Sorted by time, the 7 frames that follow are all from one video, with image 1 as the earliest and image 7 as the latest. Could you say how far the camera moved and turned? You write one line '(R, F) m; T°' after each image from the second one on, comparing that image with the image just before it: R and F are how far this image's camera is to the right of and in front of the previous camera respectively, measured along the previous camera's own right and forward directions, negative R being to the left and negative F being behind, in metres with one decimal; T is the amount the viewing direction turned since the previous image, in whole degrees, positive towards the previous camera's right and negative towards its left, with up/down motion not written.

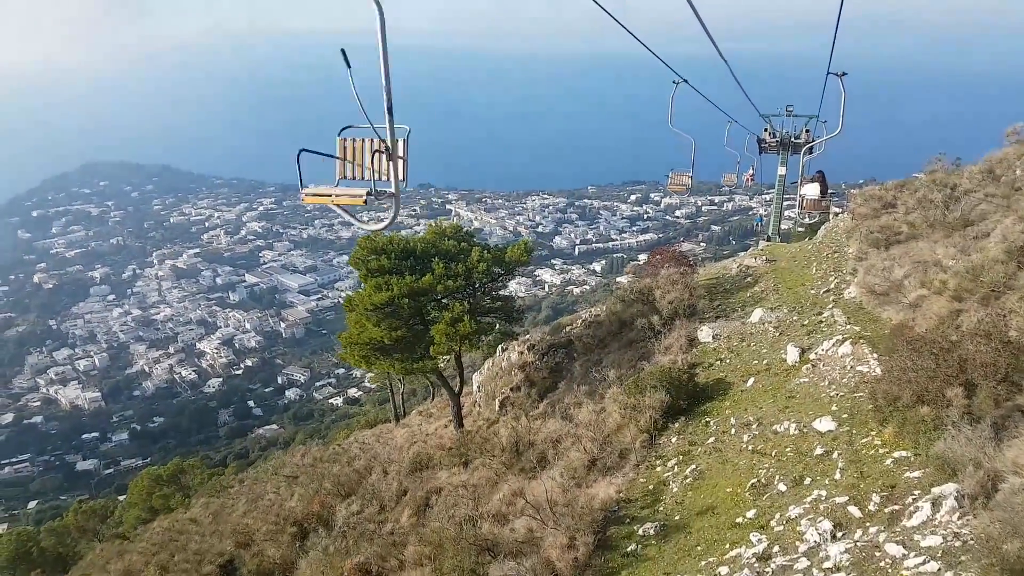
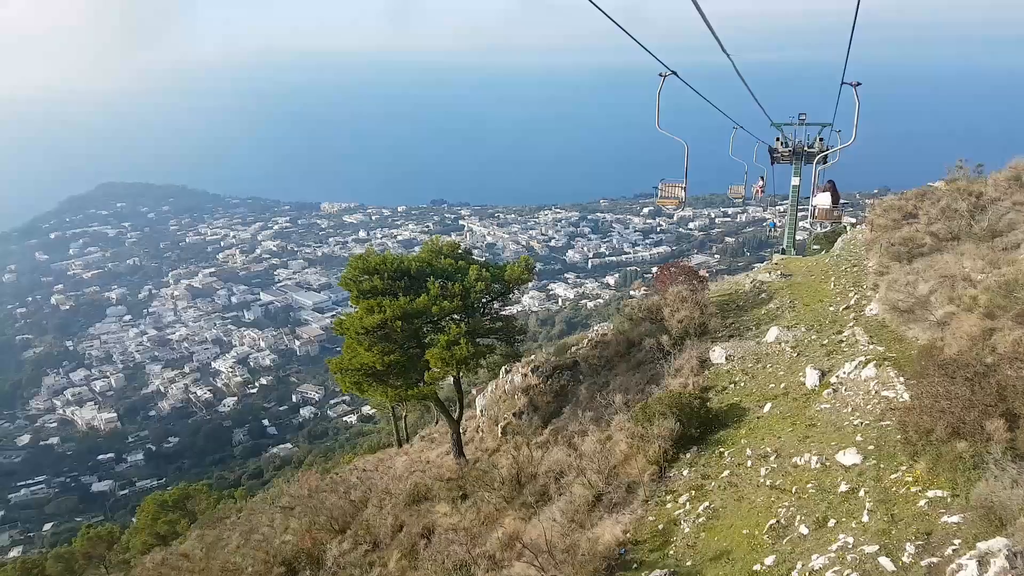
(+0.2, +0.4) m; -1°
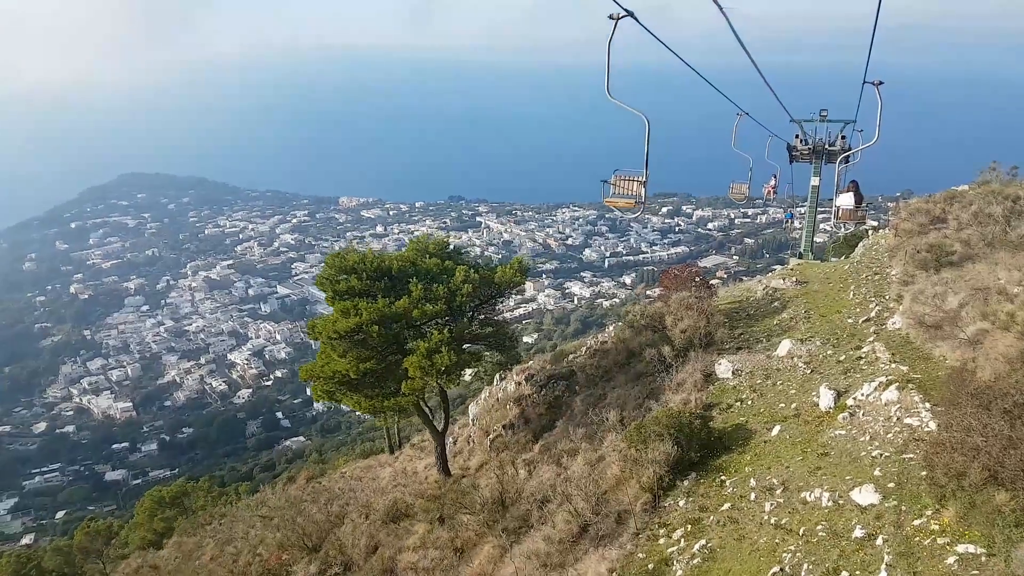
(+0.3, +0.5) m; -2°
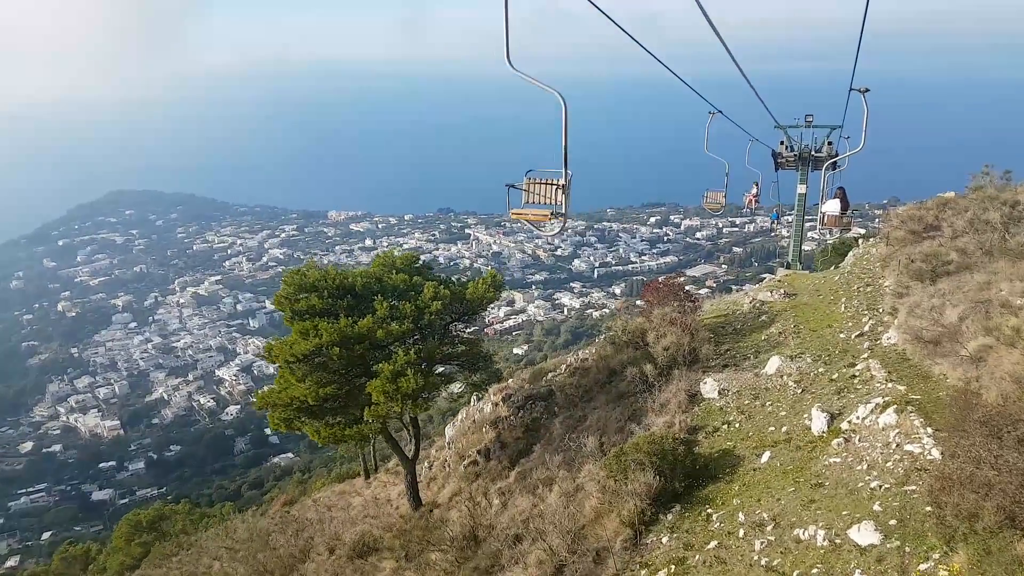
(+0.3, +0.4) m; +1°
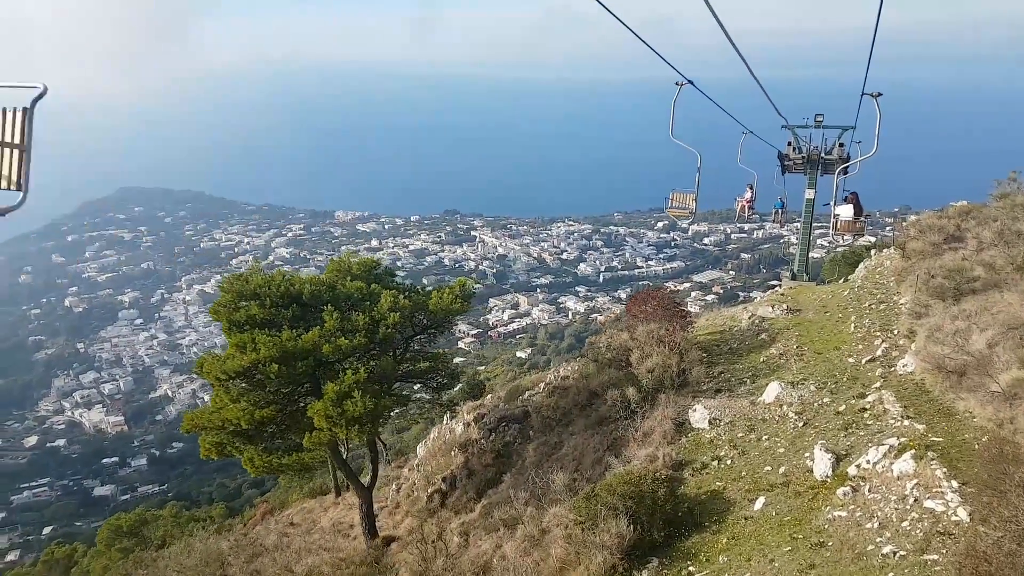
(+0.4, +0.7) m; -1°
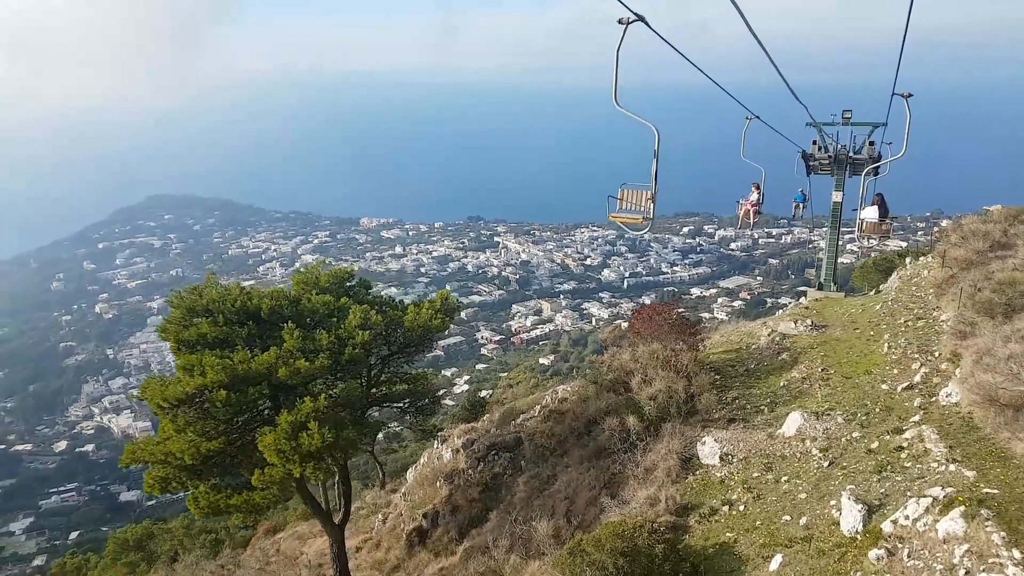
(+0.4, +0.6) m; -2°
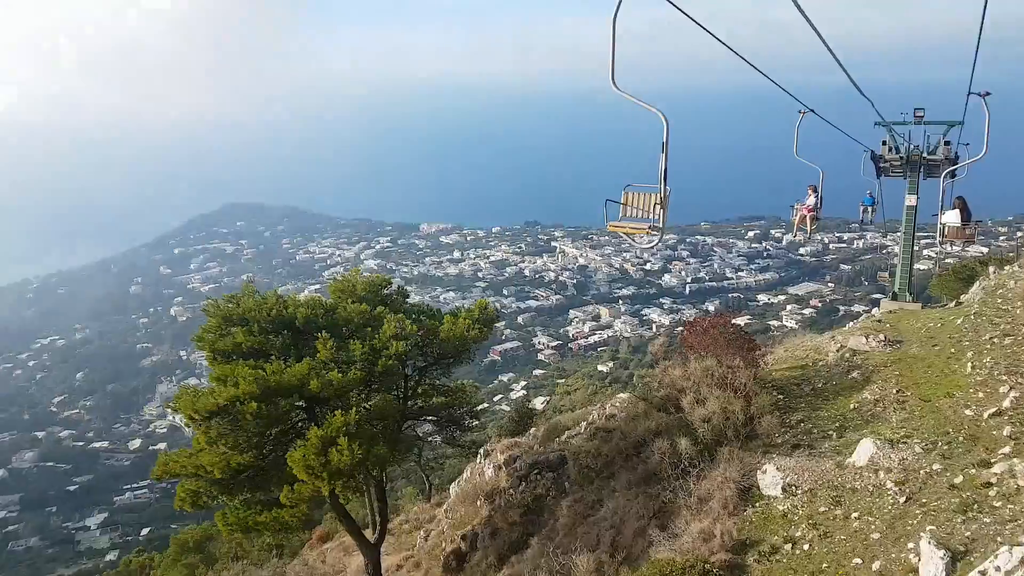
(+0.1, +0.3) m; -6°
